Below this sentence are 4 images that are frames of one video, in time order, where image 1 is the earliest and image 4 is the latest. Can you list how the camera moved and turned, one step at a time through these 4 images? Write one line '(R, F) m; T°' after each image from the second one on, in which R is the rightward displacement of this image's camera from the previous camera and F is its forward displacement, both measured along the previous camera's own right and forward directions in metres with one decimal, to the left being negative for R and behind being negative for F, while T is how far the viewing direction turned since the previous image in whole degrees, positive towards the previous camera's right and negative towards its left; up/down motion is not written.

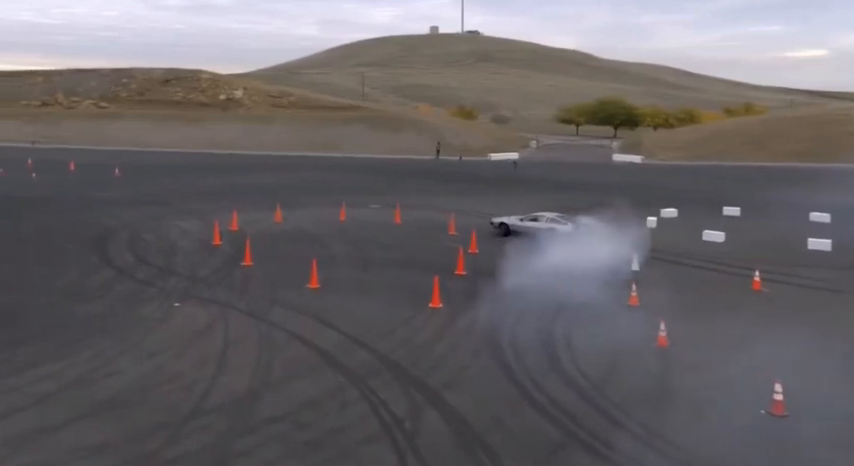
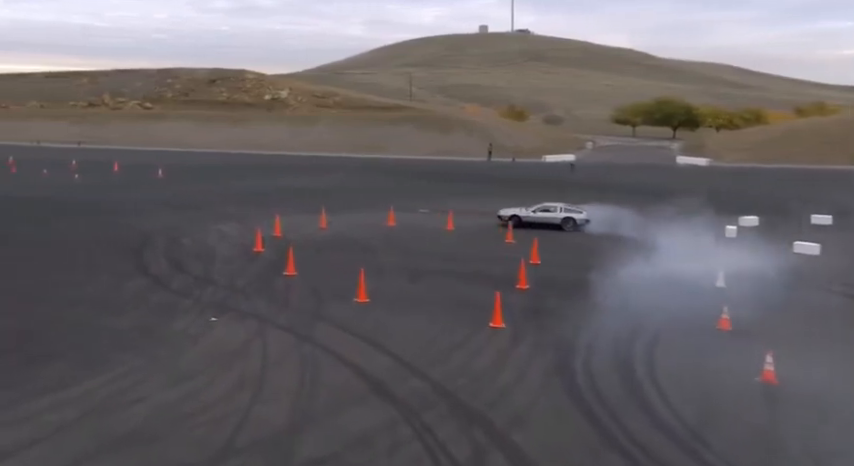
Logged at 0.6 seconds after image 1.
(-0.3, +1.7) m; -3°
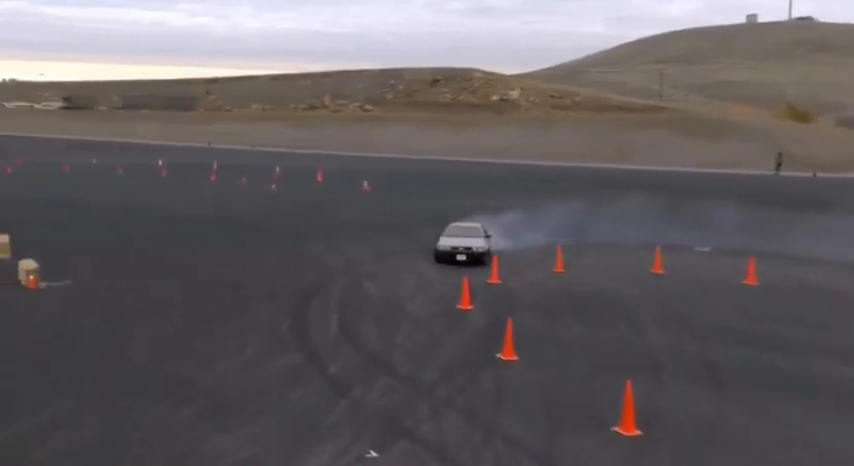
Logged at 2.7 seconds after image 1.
(-1.1, +7.7) m; -15°
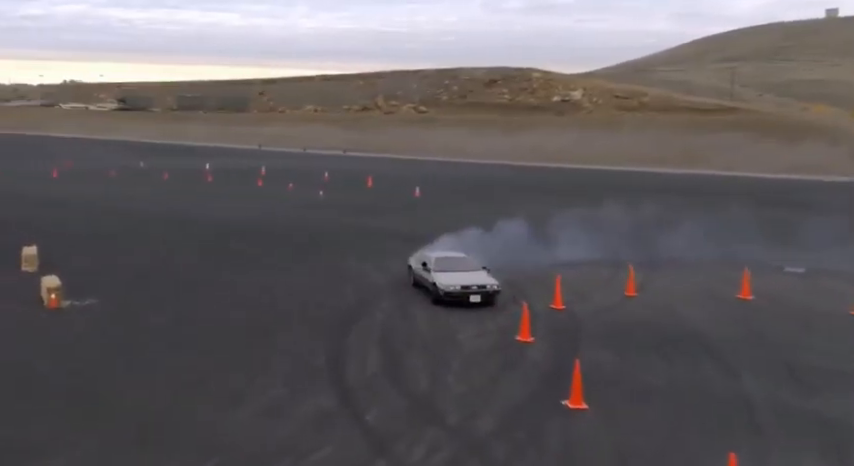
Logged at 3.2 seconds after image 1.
(0.0, +2.0) m; -4°
